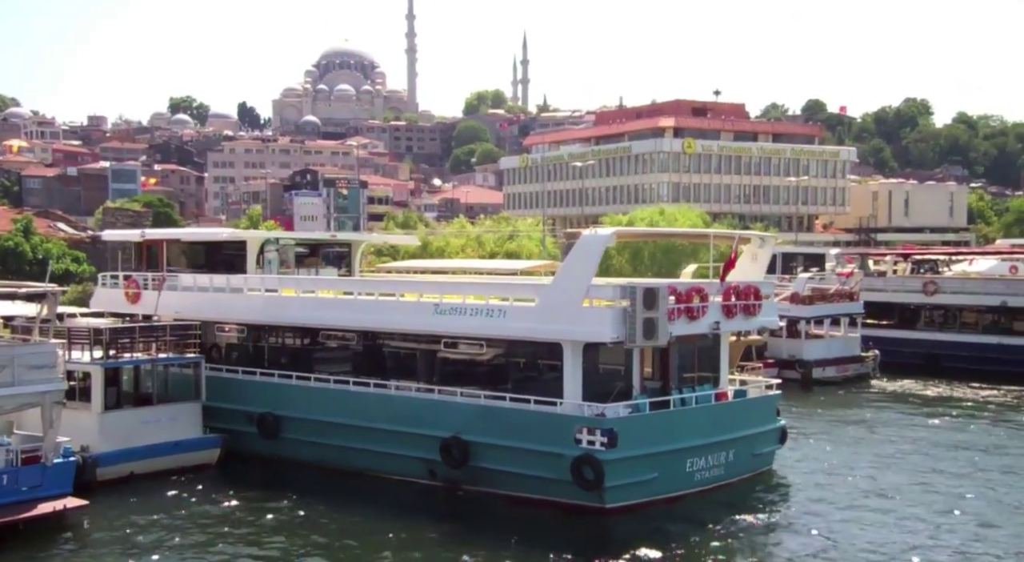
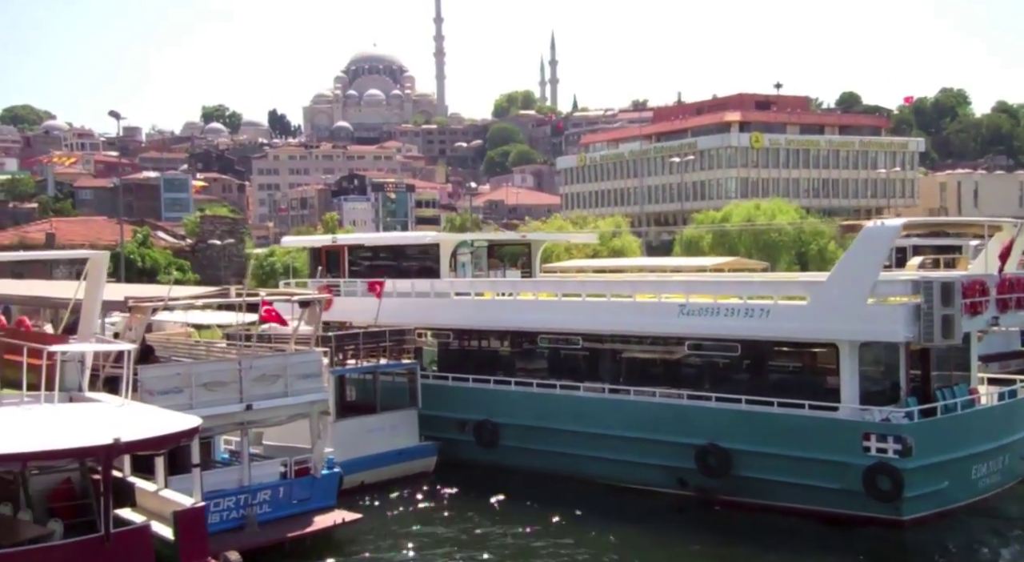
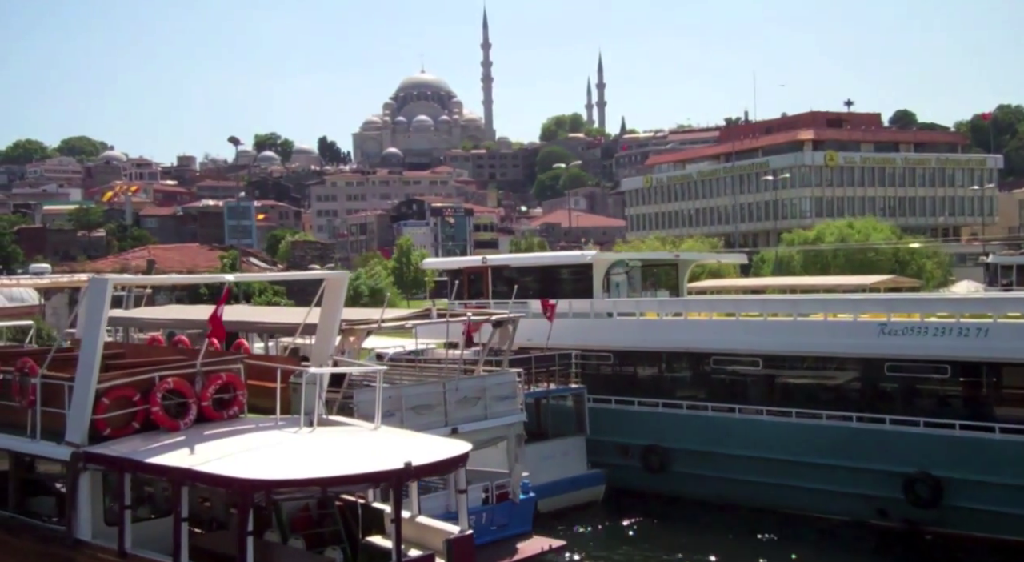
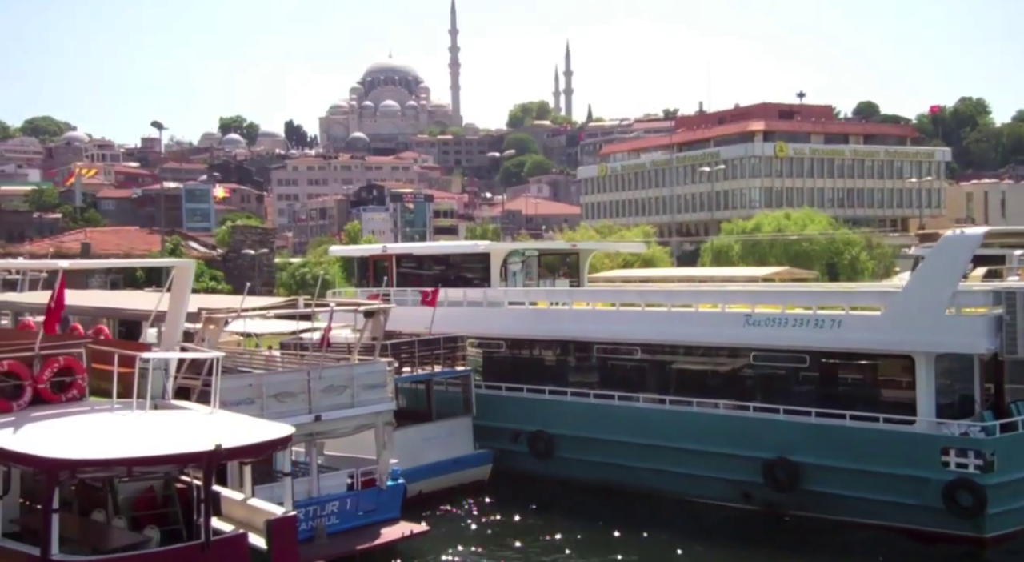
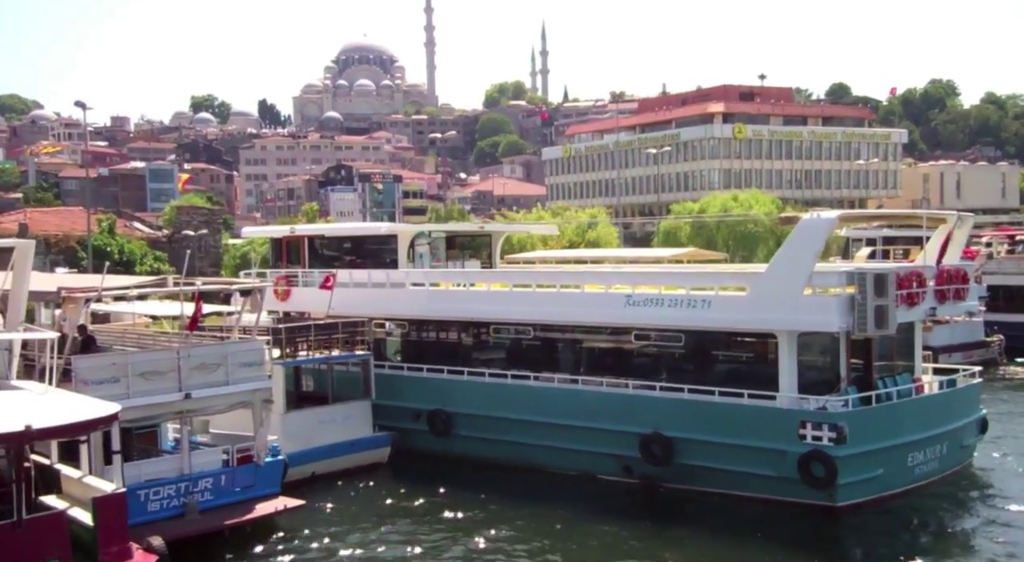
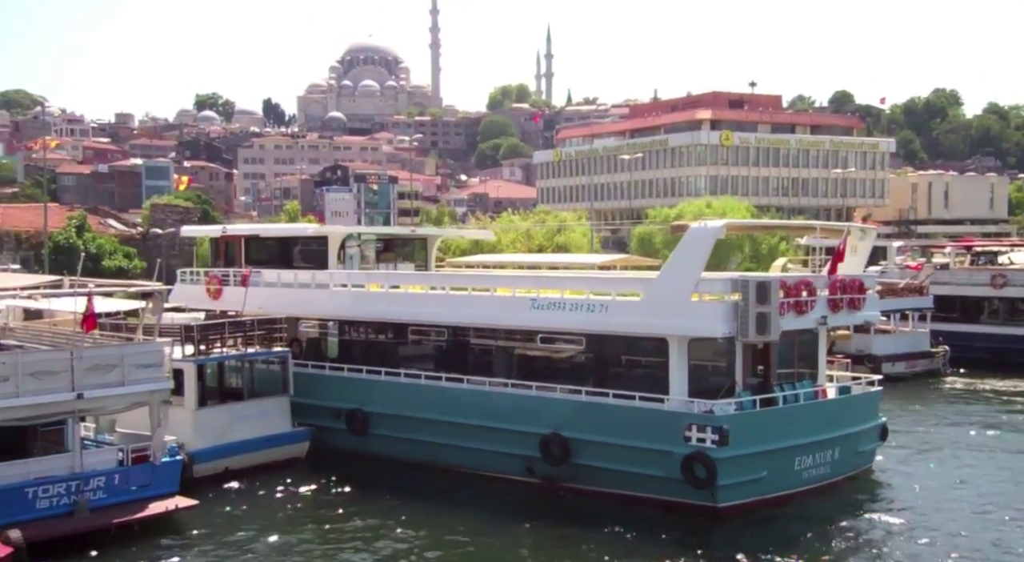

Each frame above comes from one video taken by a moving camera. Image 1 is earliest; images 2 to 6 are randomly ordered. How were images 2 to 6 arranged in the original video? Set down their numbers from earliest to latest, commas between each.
6, 5, 2, 4, 3
